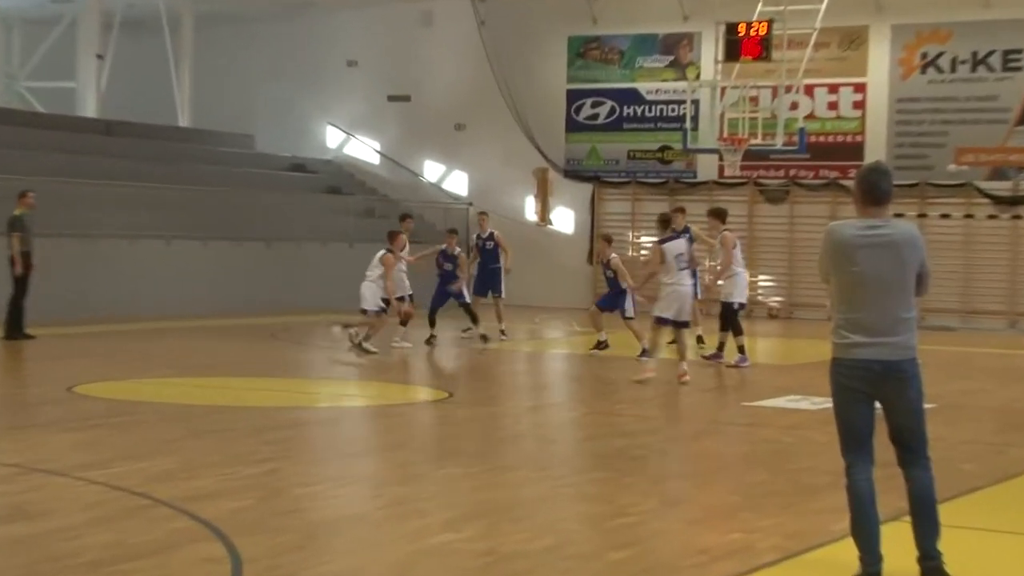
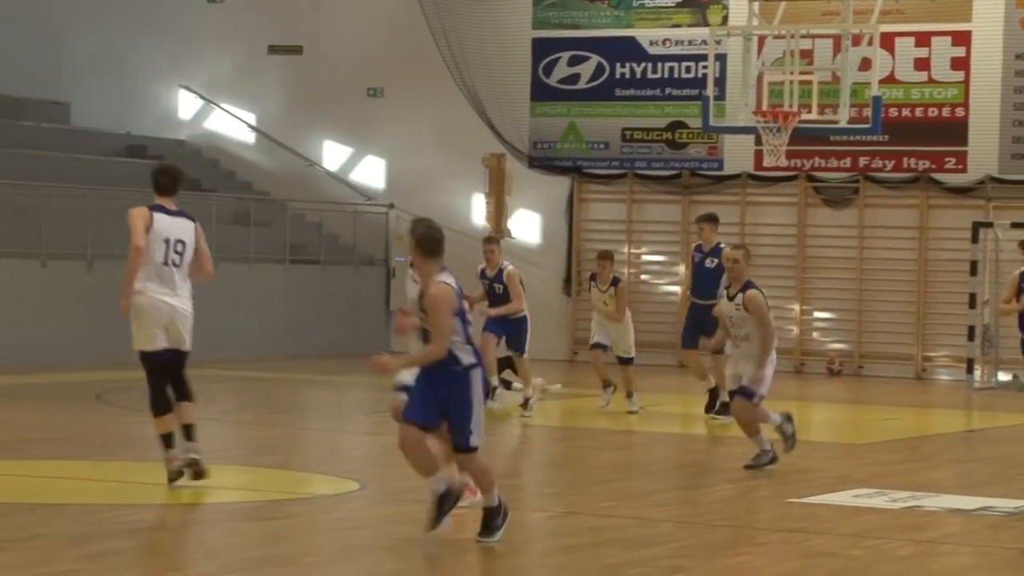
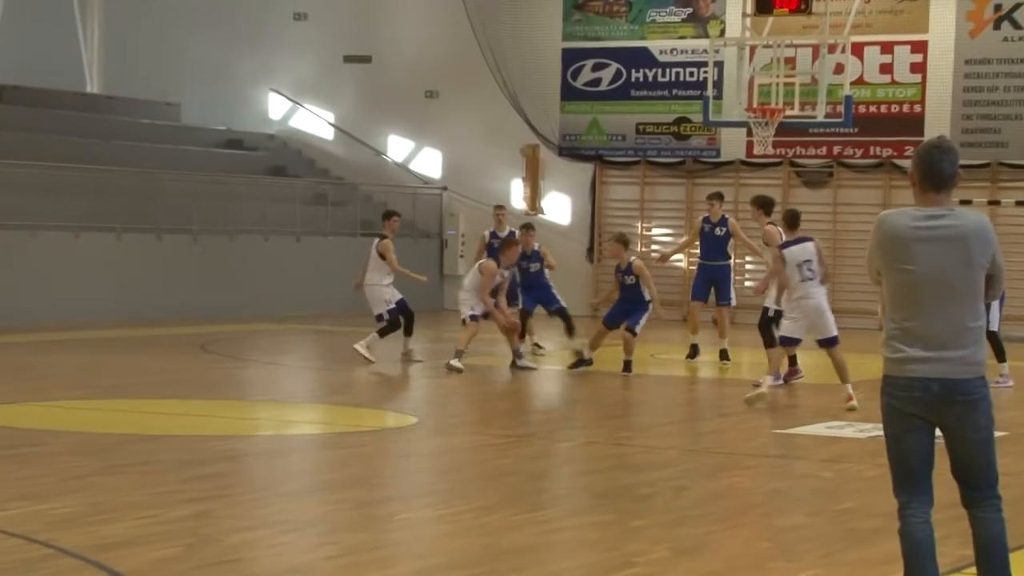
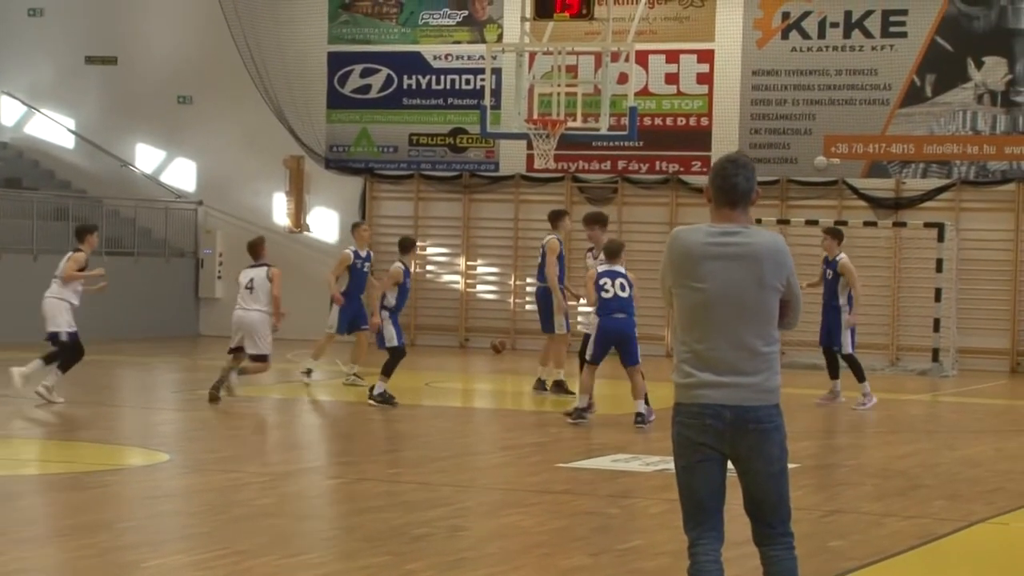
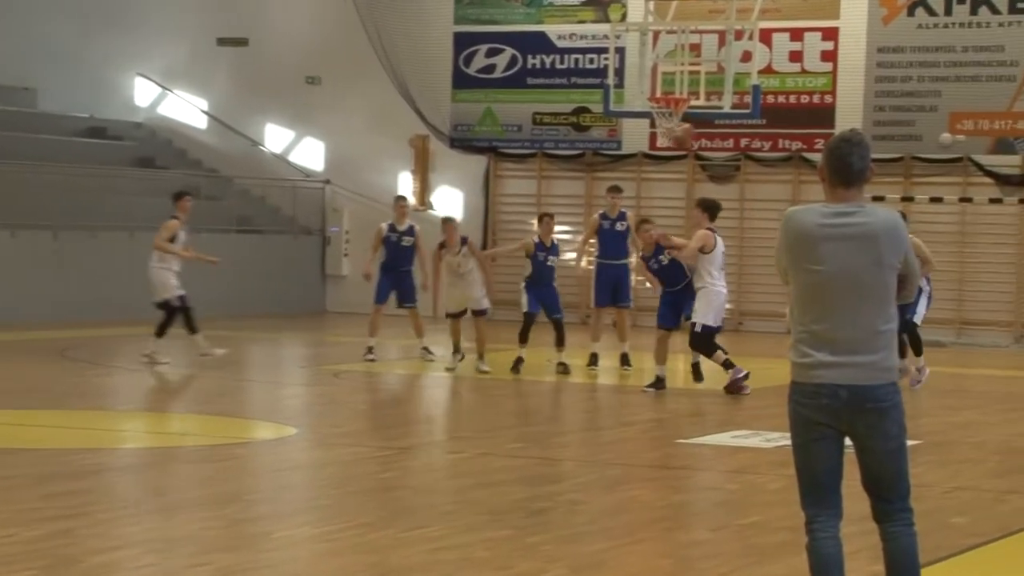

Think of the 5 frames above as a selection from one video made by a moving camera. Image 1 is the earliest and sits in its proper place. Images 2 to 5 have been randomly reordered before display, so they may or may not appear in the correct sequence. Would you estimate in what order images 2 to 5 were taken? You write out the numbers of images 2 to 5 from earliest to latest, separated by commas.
3, 5, 4, 2
